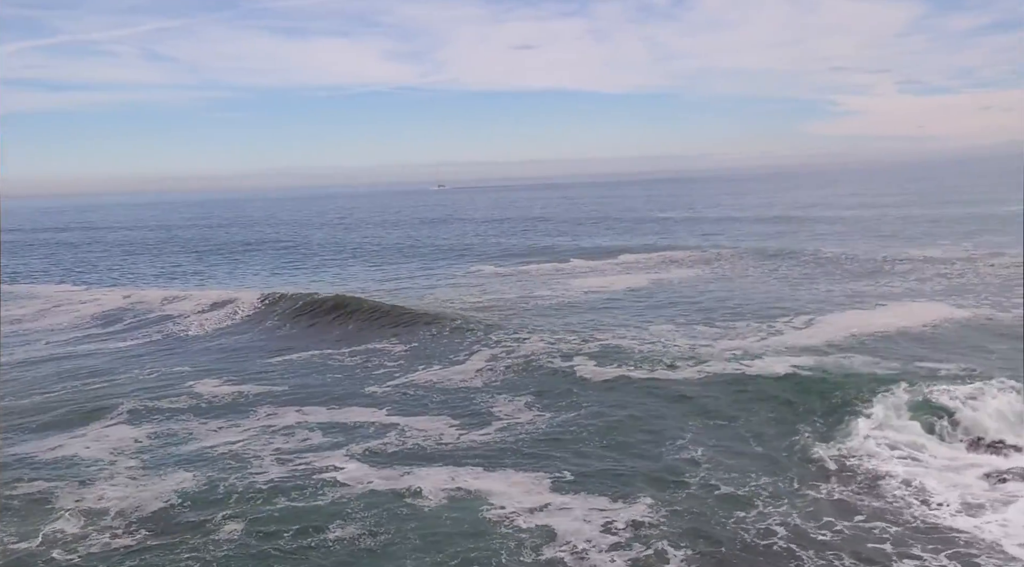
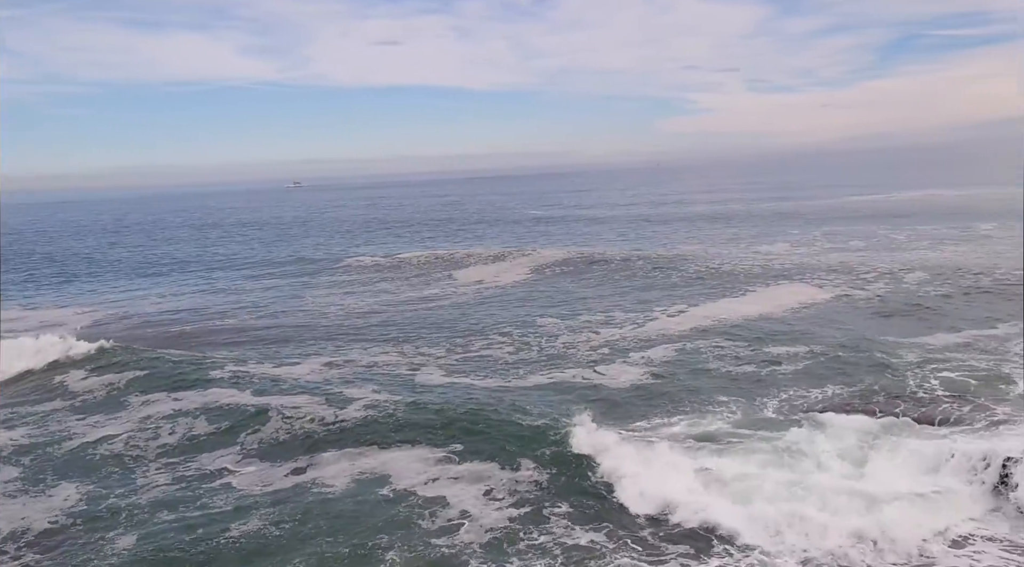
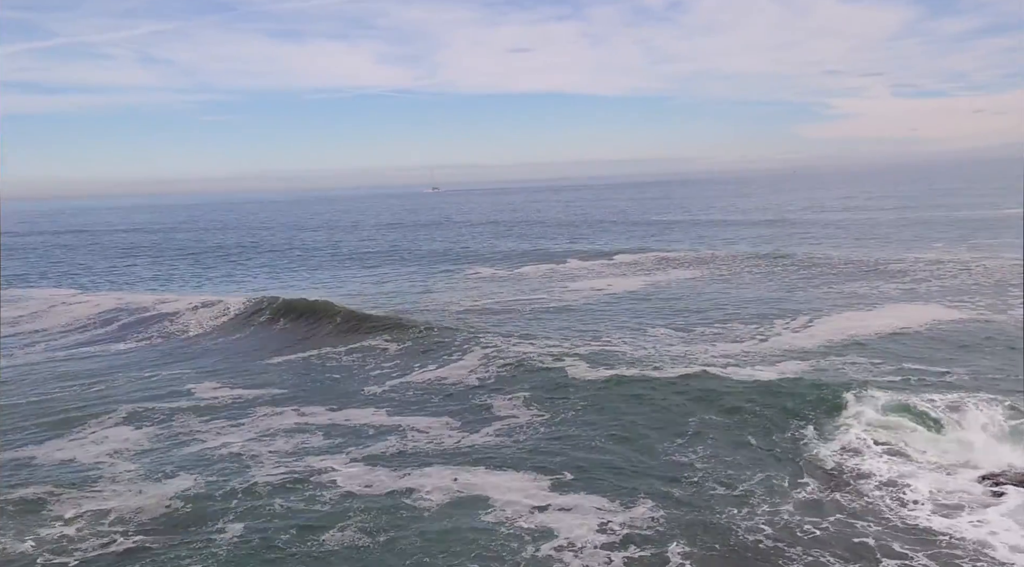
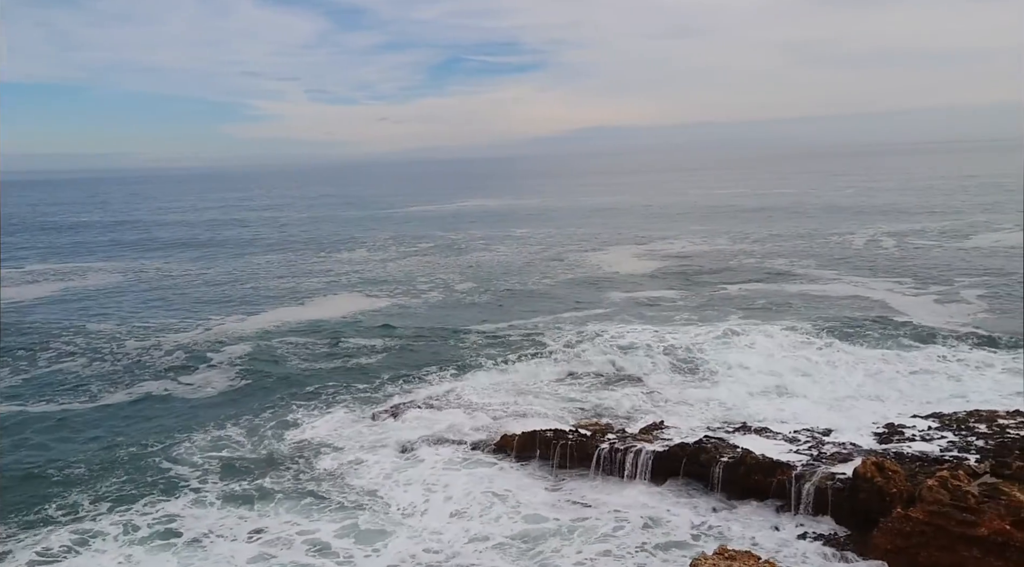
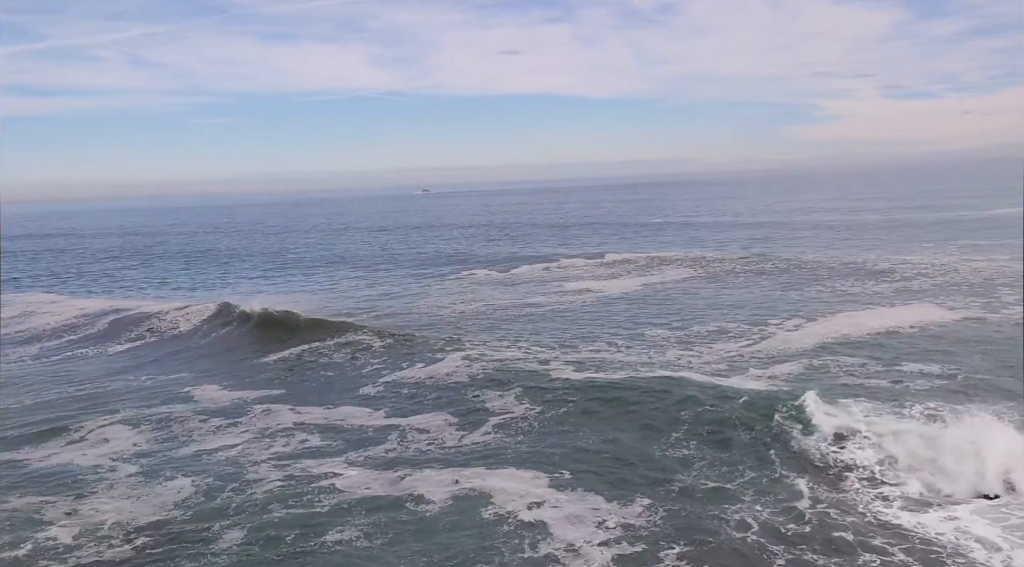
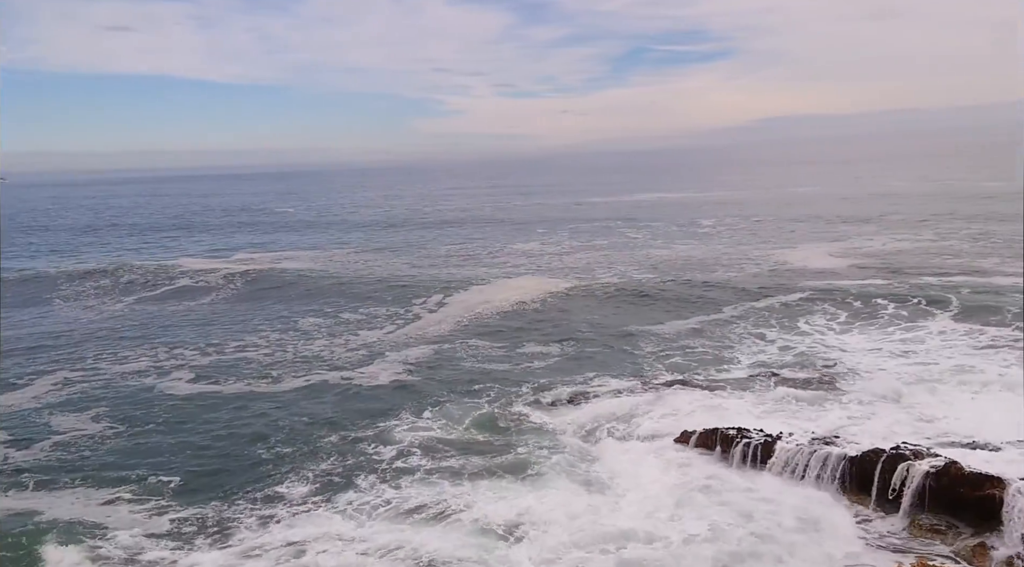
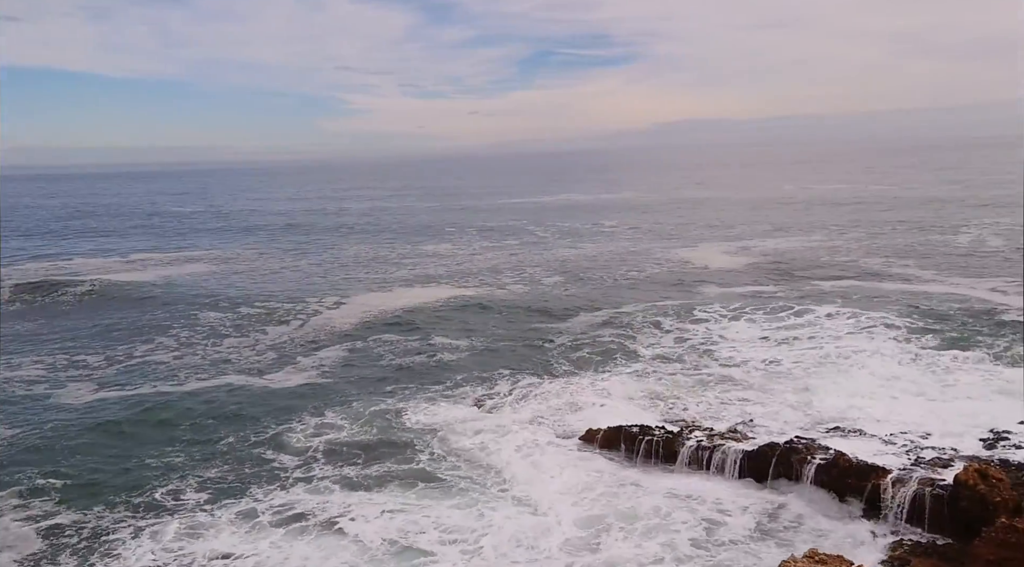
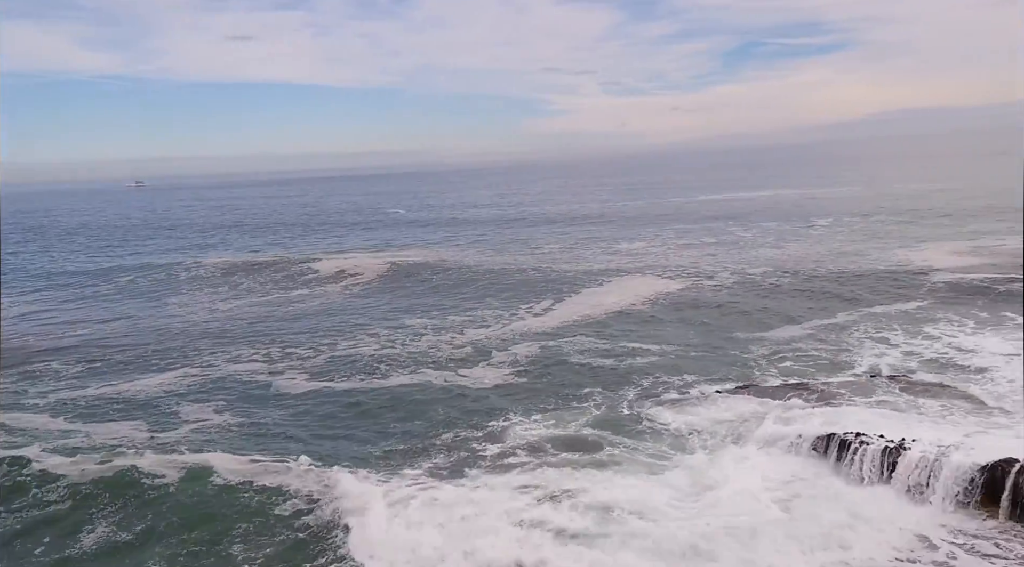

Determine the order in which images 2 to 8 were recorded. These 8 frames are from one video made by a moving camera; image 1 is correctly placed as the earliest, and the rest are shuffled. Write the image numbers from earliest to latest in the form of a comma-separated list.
3, 5, 2, 8, 6, 7, 4
